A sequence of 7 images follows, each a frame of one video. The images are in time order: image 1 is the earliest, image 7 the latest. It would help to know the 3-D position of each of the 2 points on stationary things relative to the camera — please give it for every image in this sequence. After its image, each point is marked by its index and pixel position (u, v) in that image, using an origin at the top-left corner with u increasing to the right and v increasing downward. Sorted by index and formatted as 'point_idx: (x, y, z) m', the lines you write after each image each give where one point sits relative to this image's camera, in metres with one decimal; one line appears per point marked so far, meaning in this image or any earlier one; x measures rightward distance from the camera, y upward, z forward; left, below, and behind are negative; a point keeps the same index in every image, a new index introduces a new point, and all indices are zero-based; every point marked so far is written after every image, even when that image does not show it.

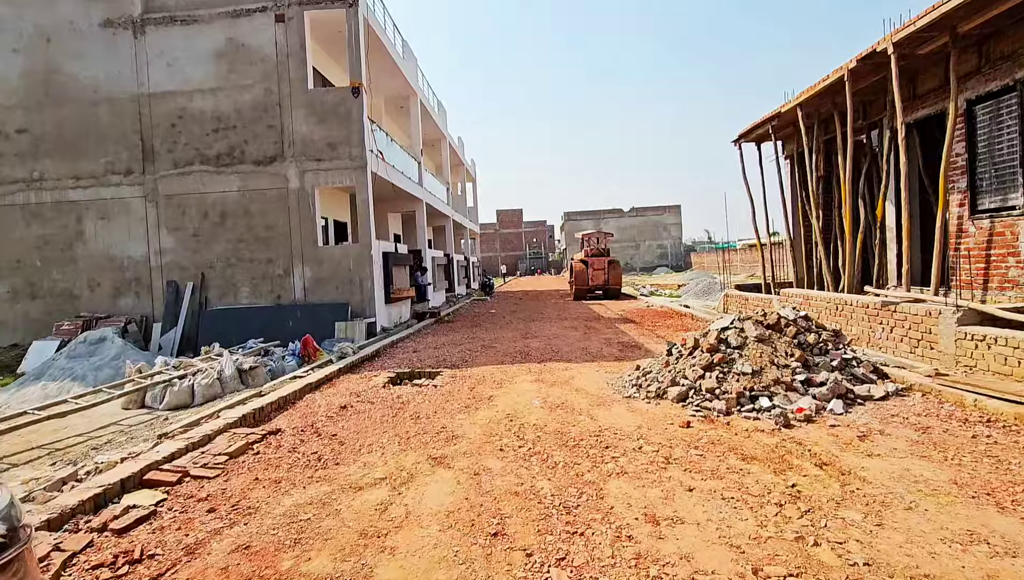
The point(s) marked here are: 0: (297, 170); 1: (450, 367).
0: (-5.4, +3.0, +13.0) m
1: (-1.1, -1.3, +8.9) m
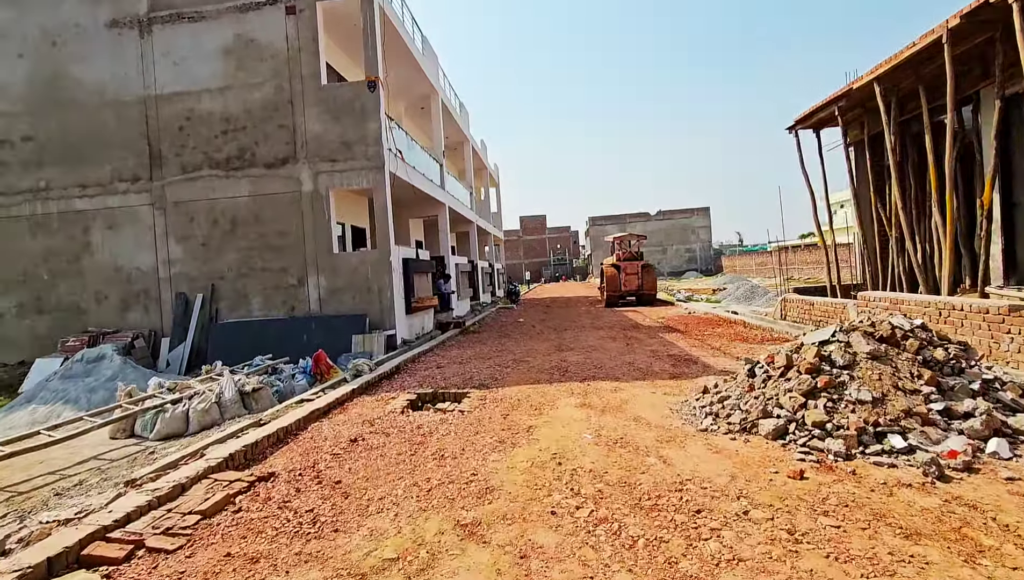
0: (-4.7, +2.8, +12.1) m
1: (-0.5, -1.5, +7.7) m
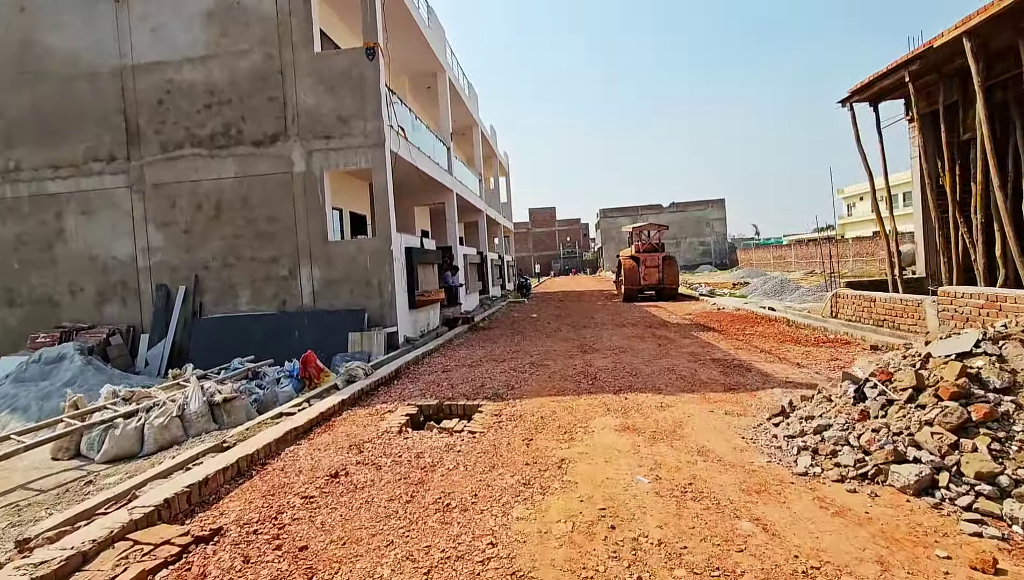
0: (-4.4, +2.9, +10.9) m
1: (-0.3, -1.4, +6.5) m
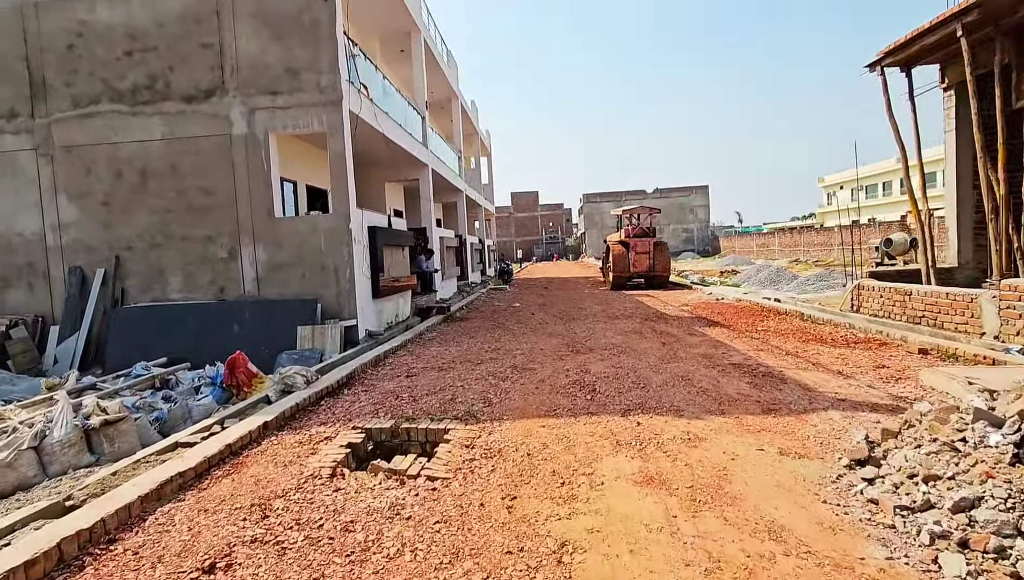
0: (-4.7, +3.2, +9.1) m
1: (-0.5, -1.3, +5.0) m
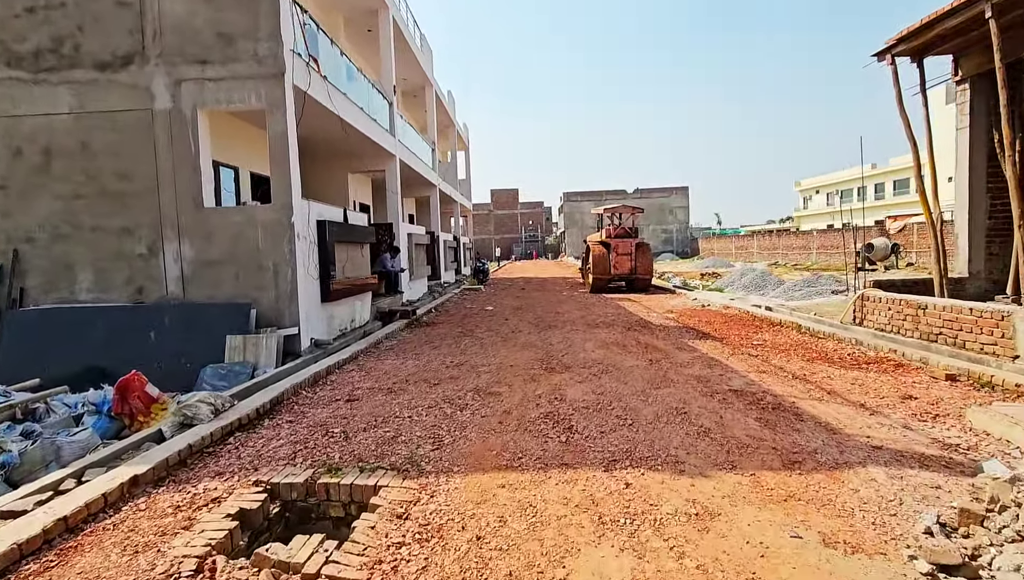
0: (-5.2, +3.2, +7.8) m
1: (-0.8, -1.4, +3.9) m
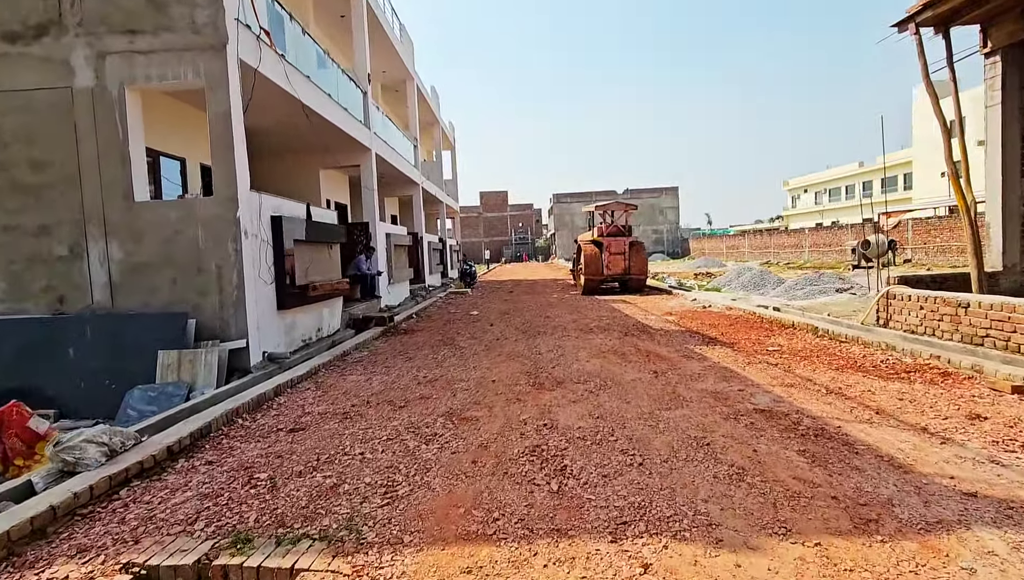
0: (-5.5, +3.1, +6.7) m
1: (-1.0, -1.4, +2.8) m
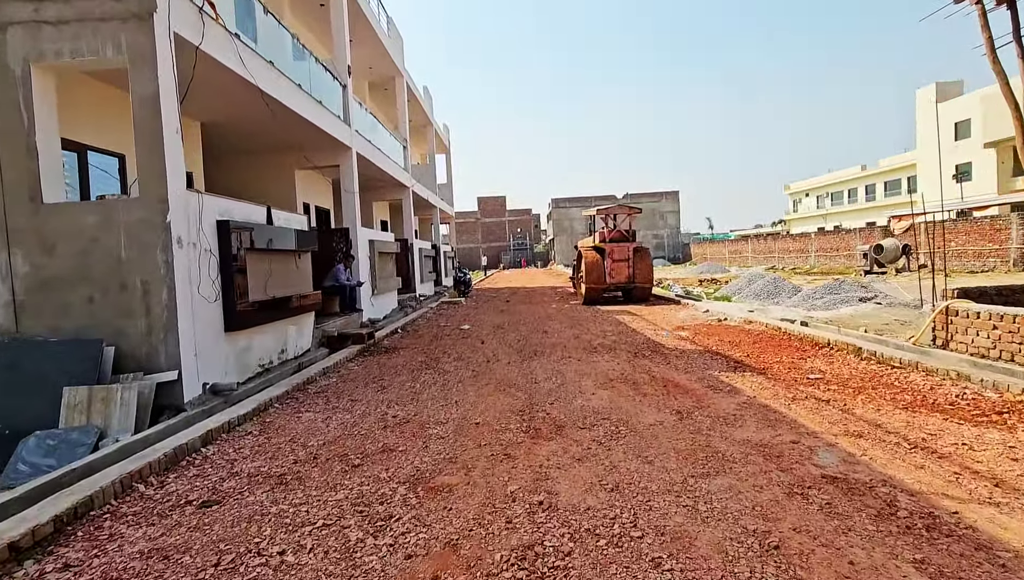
0: (-5.6, +2.8, +5.5) m
1: (-1.1, -1.5, +1.6) m
